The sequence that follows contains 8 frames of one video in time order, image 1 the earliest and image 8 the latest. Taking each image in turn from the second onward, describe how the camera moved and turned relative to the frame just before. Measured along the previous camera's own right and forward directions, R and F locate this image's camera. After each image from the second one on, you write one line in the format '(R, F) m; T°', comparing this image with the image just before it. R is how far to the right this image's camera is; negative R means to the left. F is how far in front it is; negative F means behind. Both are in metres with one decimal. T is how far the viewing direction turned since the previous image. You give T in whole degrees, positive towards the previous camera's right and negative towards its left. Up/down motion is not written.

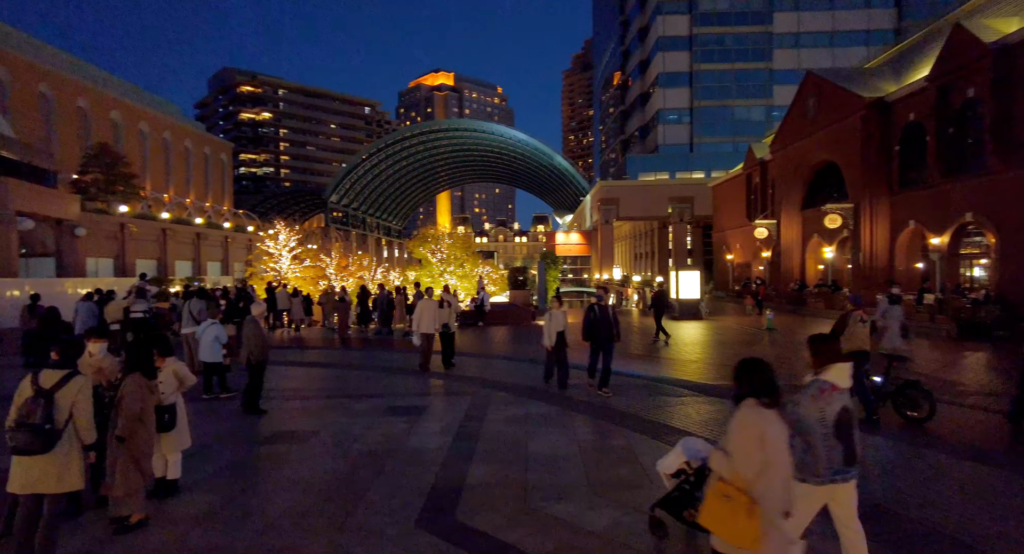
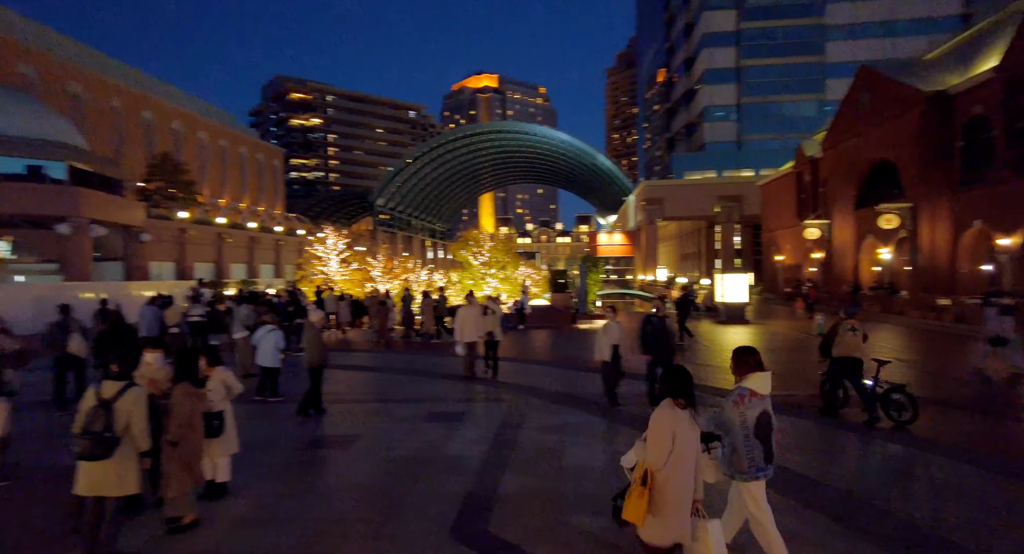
(+0.1, 0.0) m; -5°
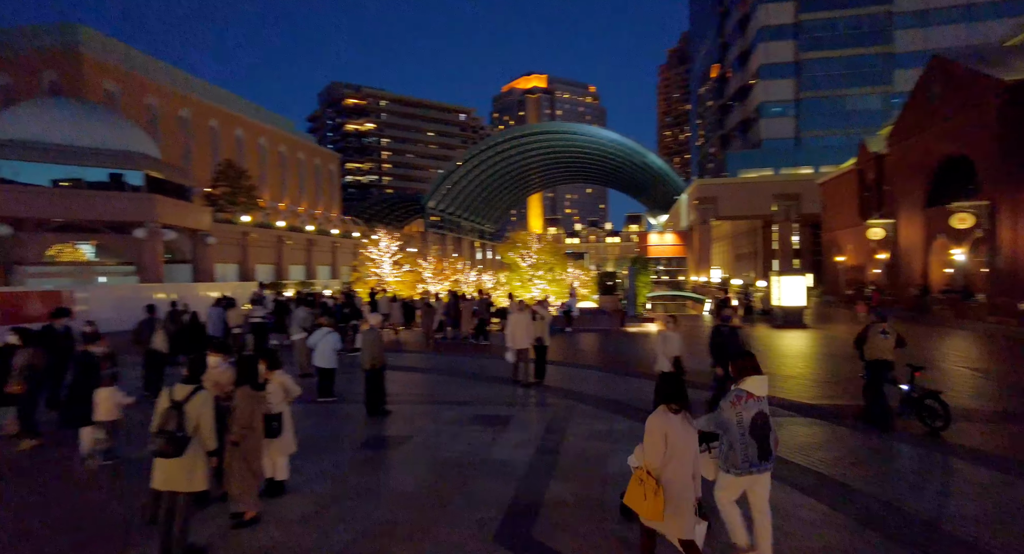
(0.0, -0.1) m; -5°
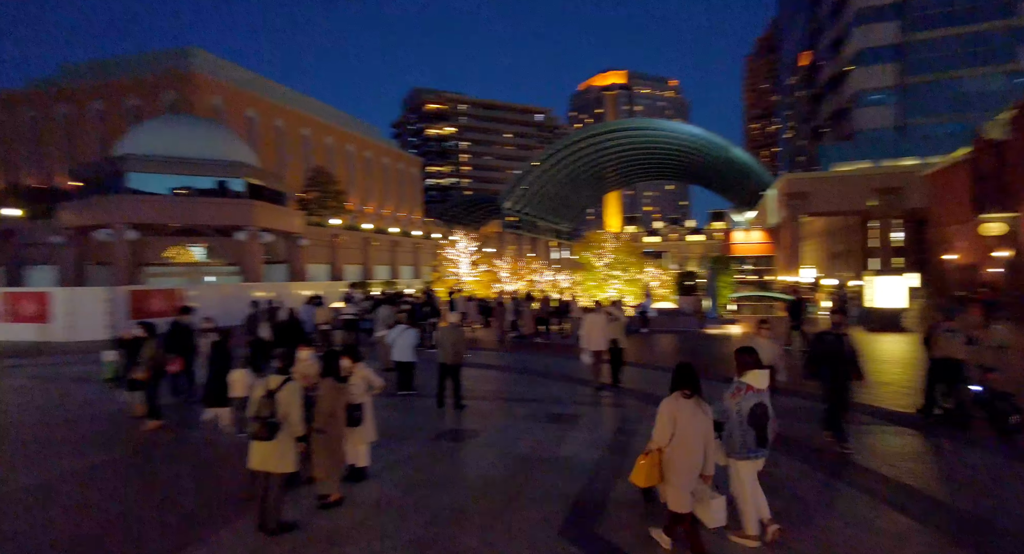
(+0.1, -0.1) m; -8°
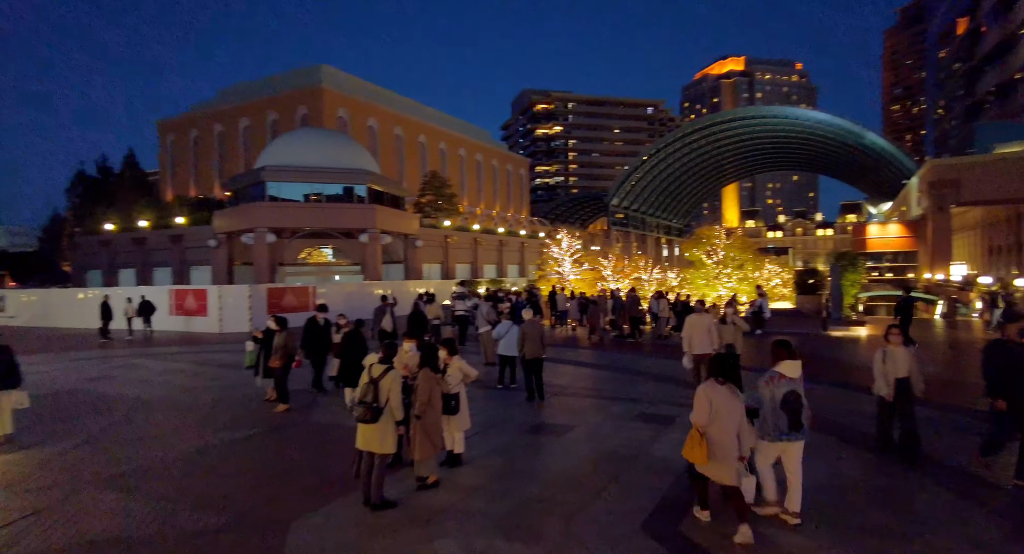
(+0.2, -0.1) m; -11°
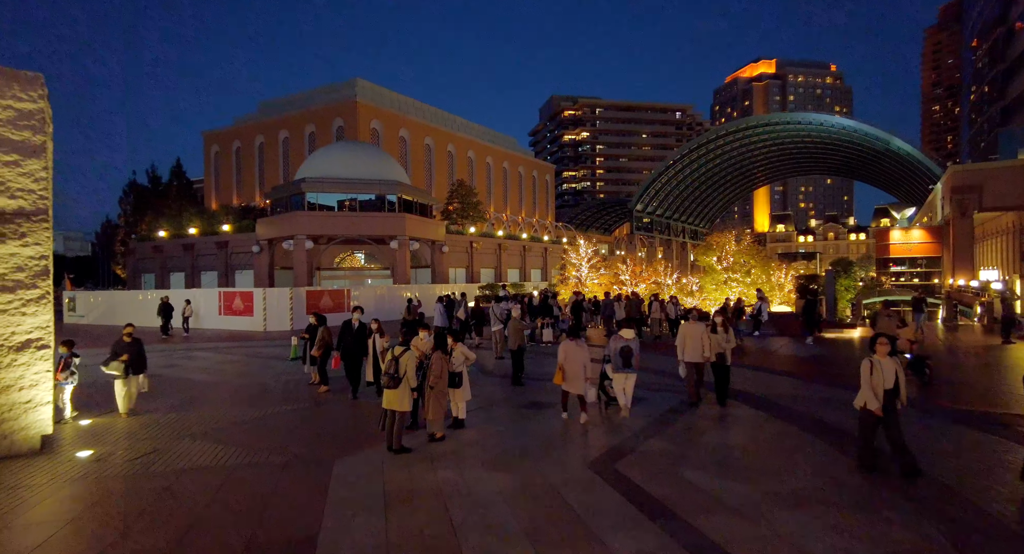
(+0.5, -1.6) m; -3°
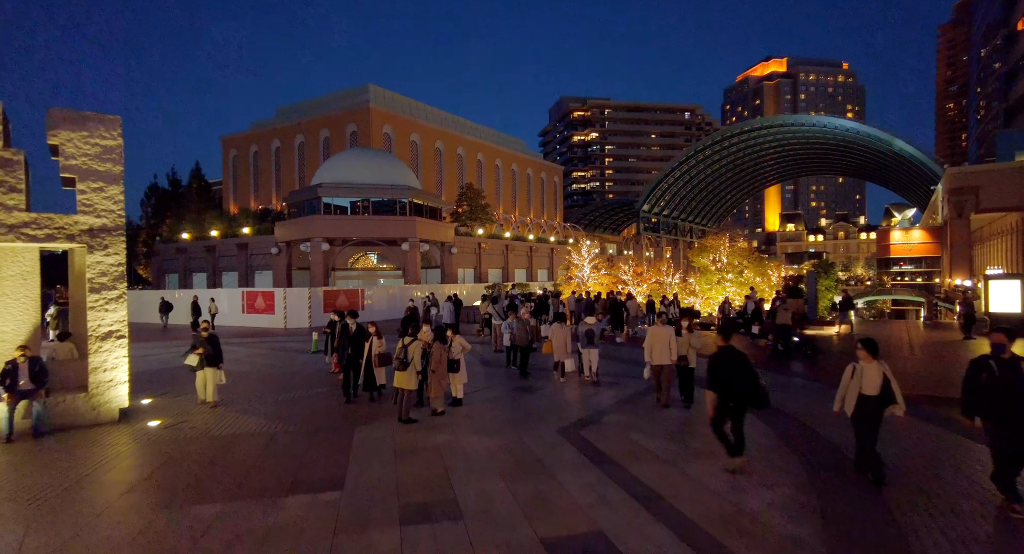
(+0.4, -1.5) m; -1°
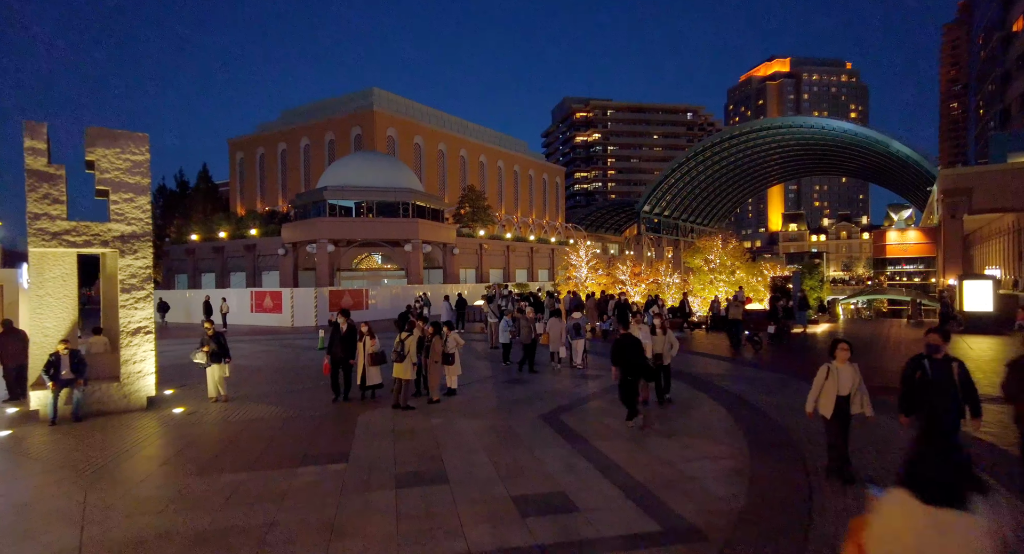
(+0.3, -0.9) m; 0°
